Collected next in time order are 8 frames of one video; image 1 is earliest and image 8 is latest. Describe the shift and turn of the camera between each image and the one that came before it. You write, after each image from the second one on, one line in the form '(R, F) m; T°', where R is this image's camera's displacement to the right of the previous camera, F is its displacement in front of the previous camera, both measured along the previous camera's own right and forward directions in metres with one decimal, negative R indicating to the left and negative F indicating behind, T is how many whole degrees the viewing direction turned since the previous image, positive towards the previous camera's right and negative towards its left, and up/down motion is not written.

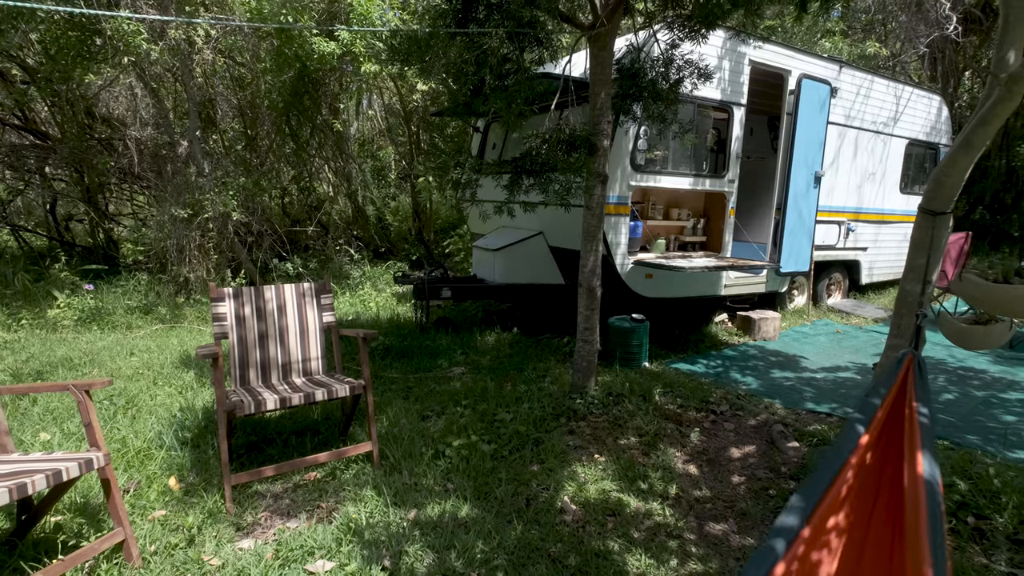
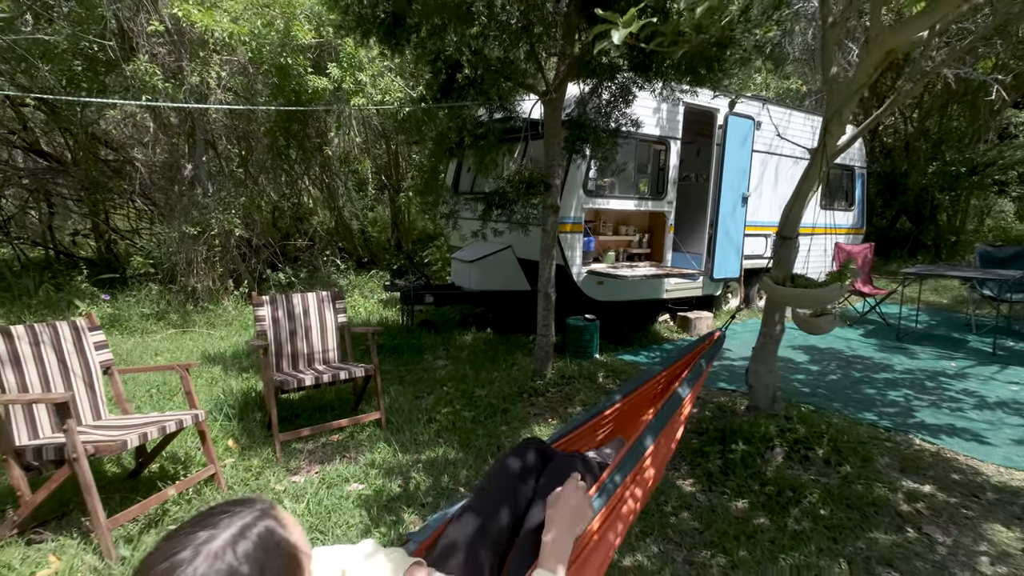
(0.0, -0.9) m; +3°
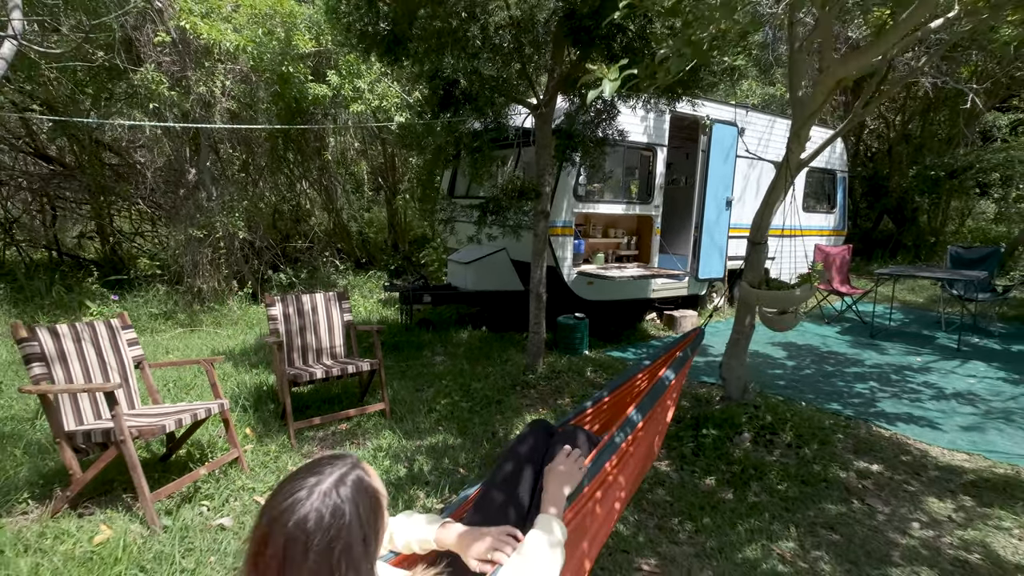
(0.0, -0.3) m; +1°
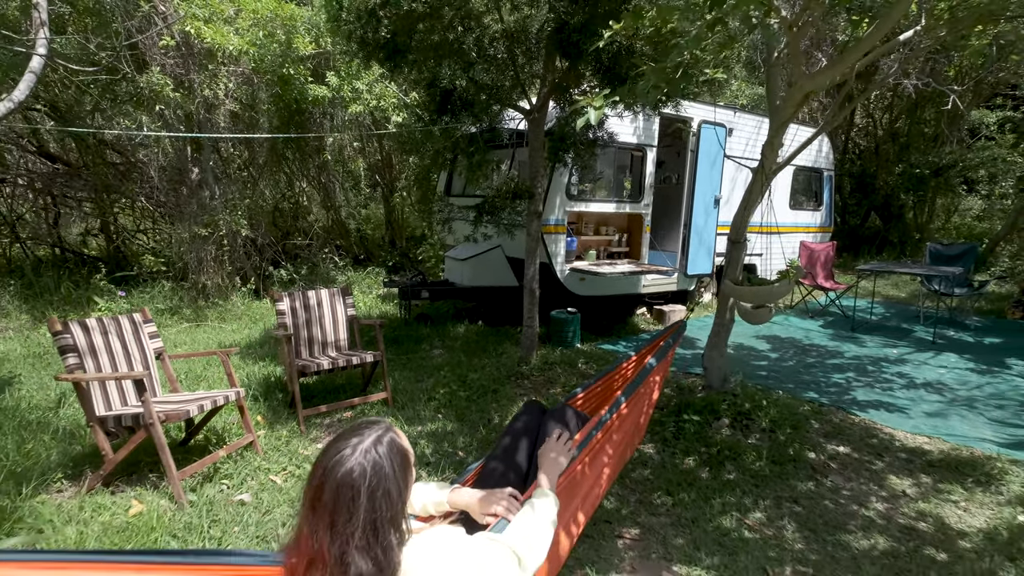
(0.0, -0.2) m; 0°
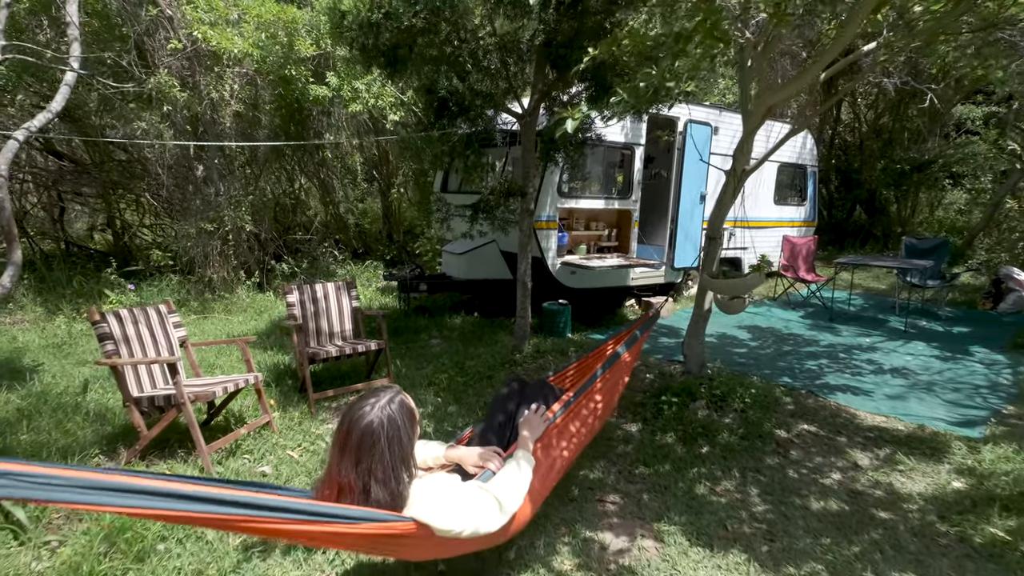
(0.0, -0.3) m; 0°
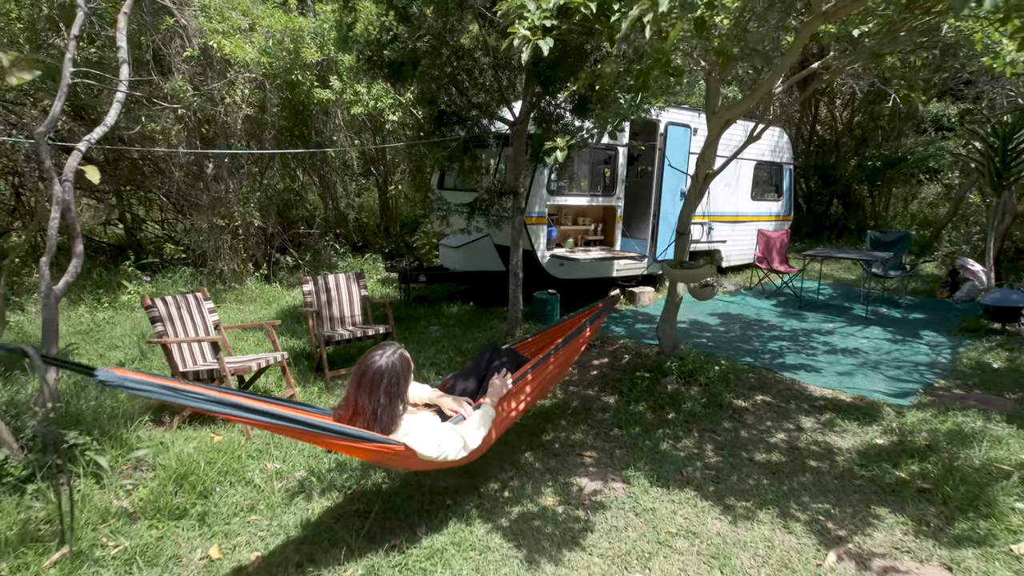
(0.0, -0.5) m; +1°
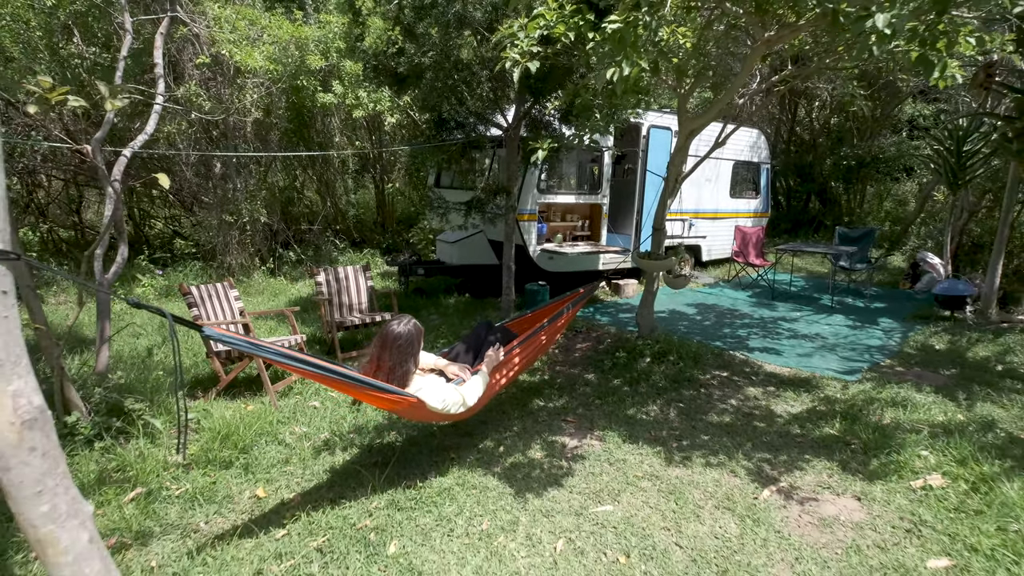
(0.0, -0.5) m; +1°
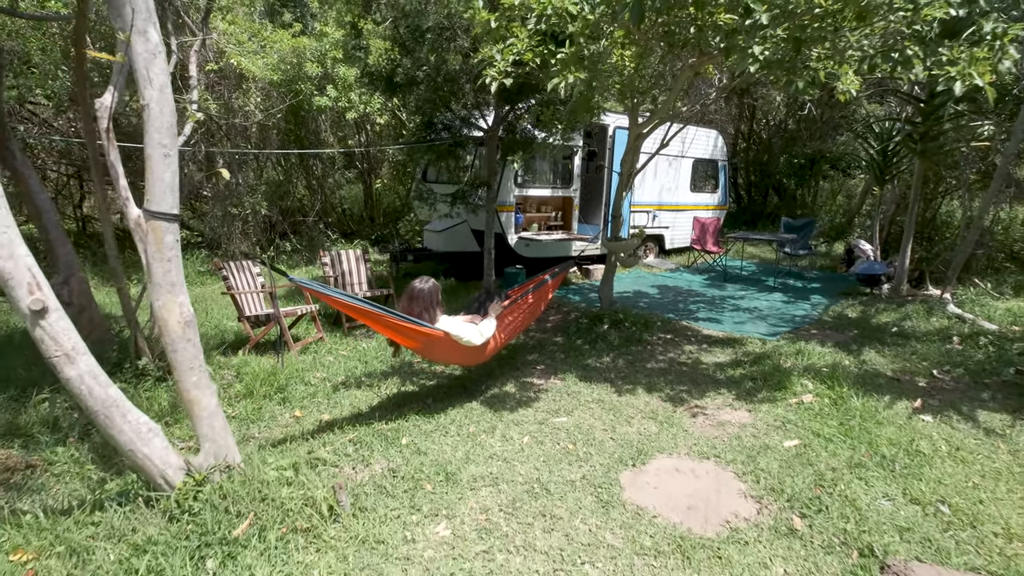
(0.0, -1.0) m; +2°
